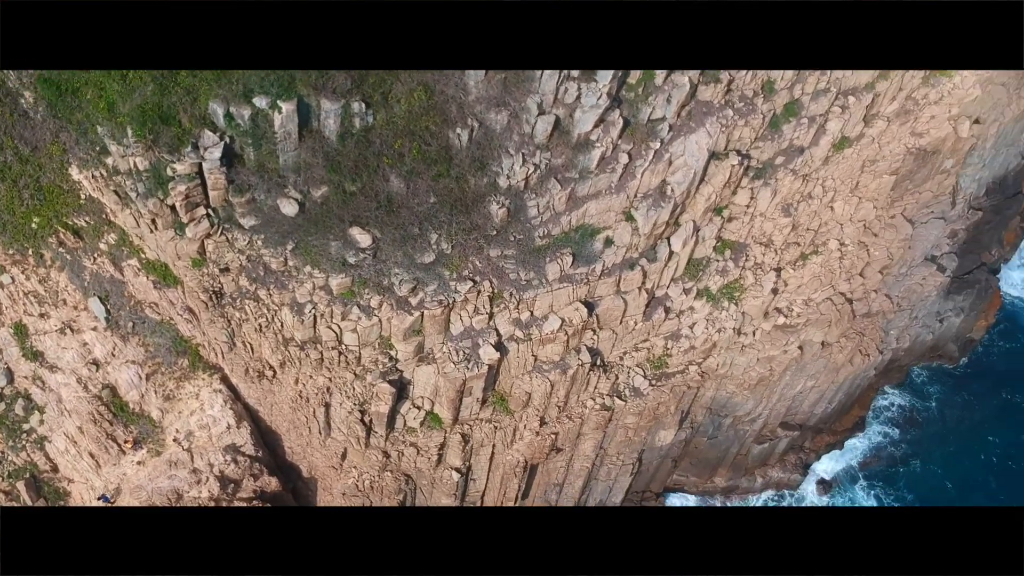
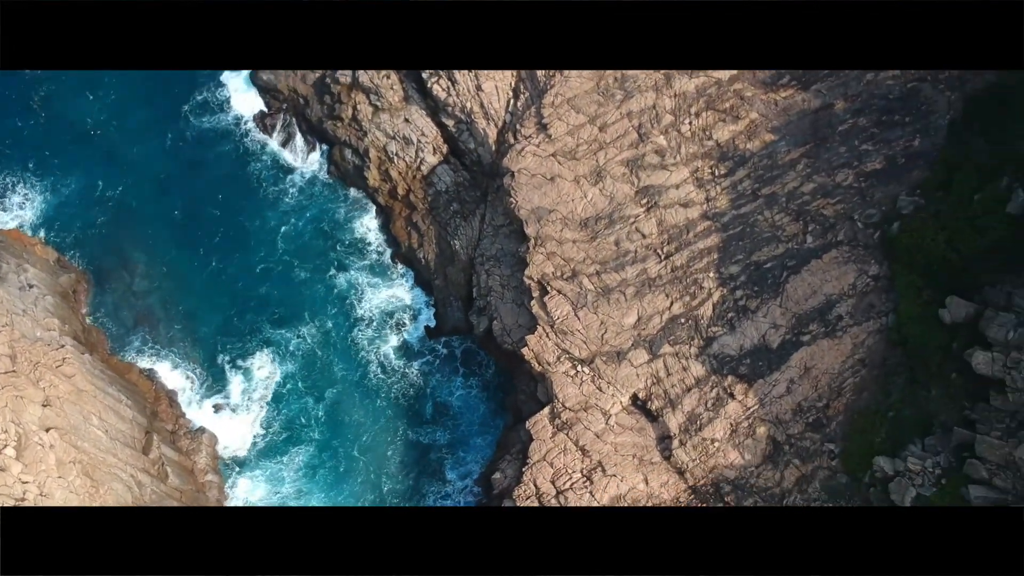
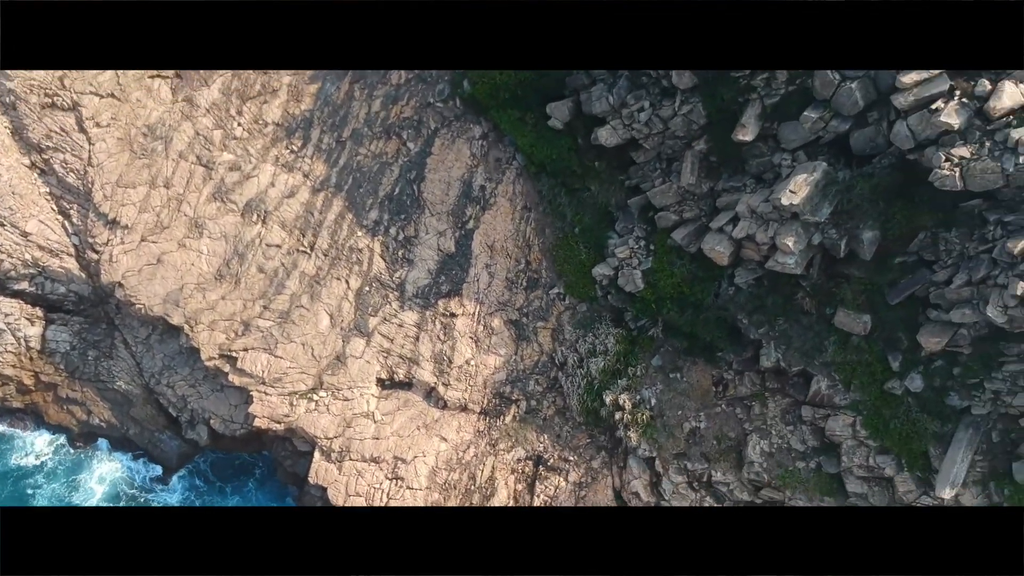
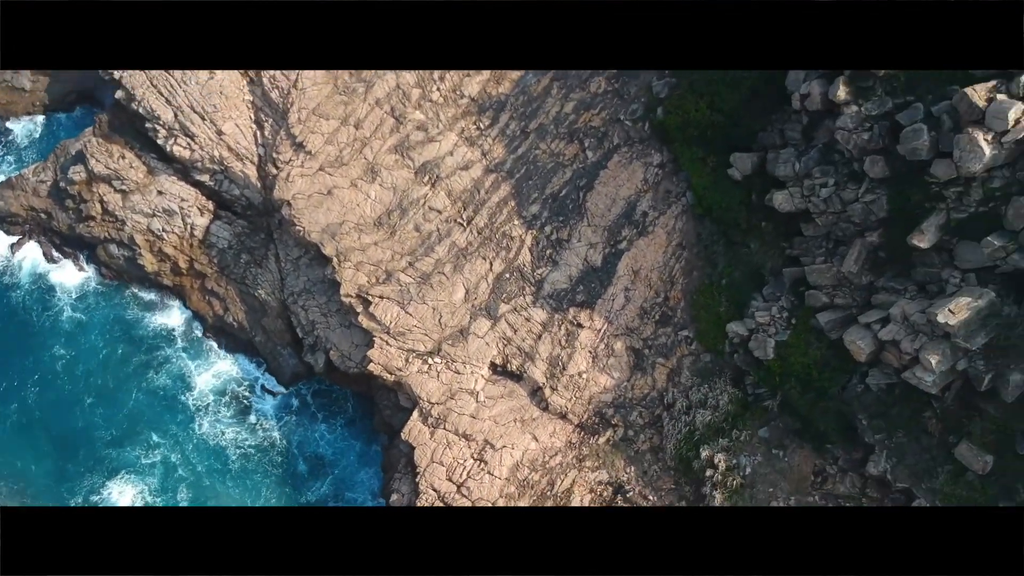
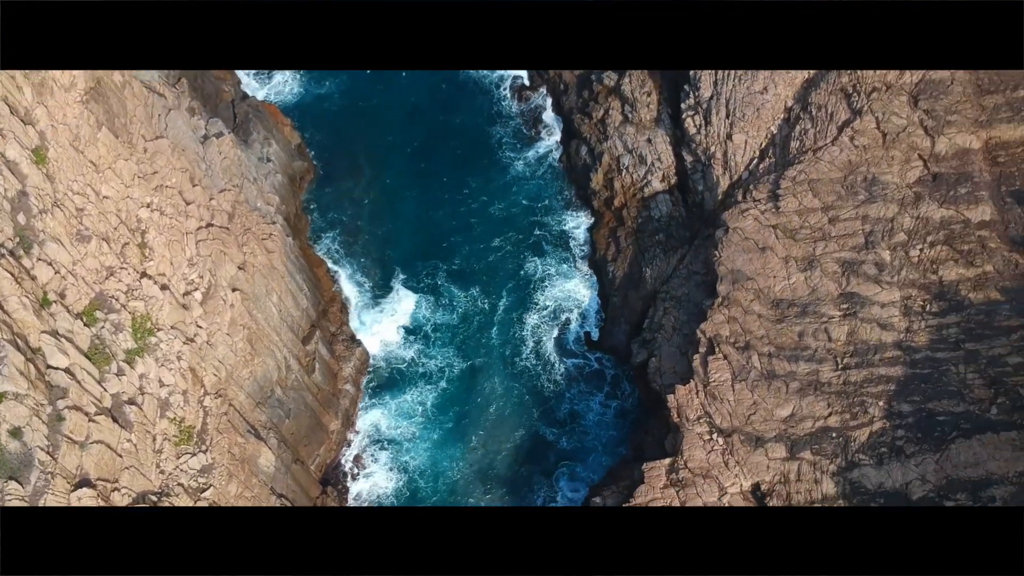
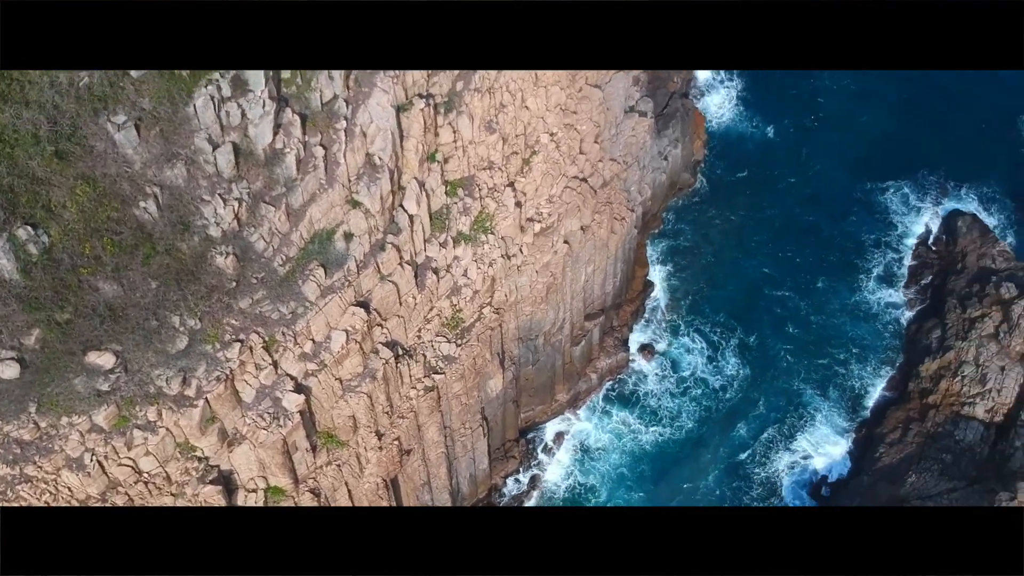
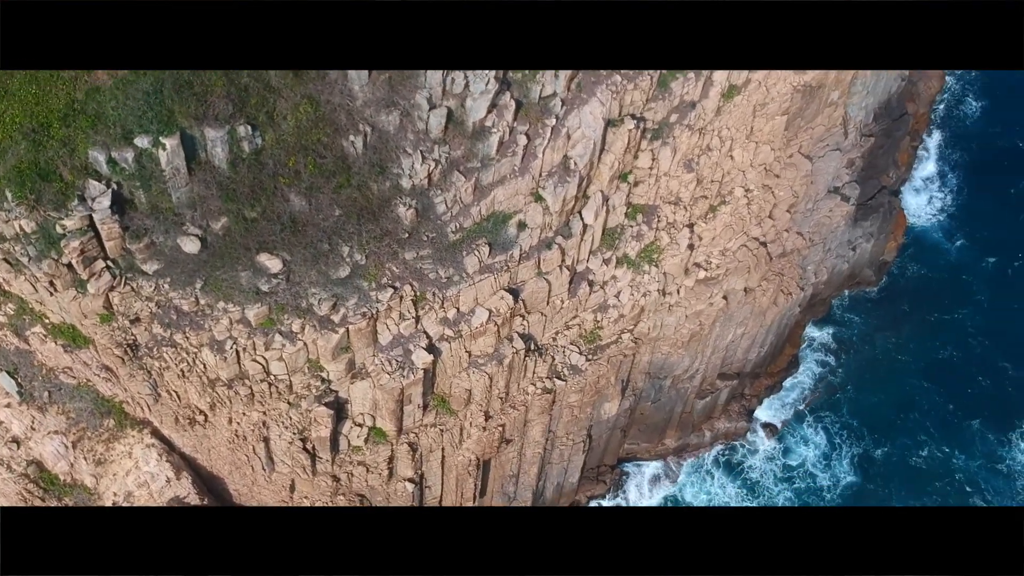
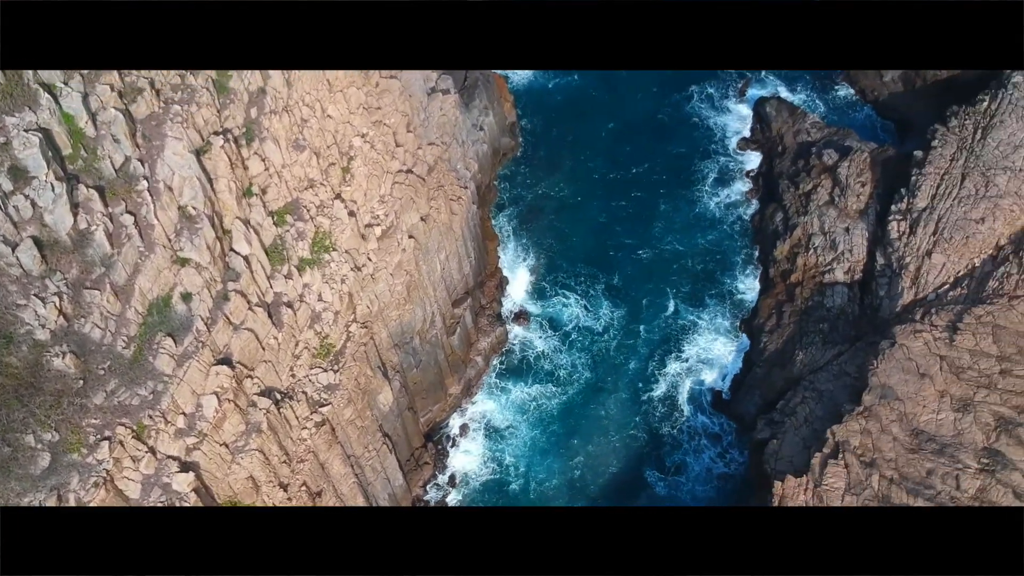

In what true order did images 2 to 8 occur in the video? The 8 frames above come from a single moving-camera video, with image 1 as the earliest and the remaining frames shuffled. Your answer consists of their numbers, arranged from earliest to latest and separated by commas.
7, 6, 8, 5, 2, 4, 3
